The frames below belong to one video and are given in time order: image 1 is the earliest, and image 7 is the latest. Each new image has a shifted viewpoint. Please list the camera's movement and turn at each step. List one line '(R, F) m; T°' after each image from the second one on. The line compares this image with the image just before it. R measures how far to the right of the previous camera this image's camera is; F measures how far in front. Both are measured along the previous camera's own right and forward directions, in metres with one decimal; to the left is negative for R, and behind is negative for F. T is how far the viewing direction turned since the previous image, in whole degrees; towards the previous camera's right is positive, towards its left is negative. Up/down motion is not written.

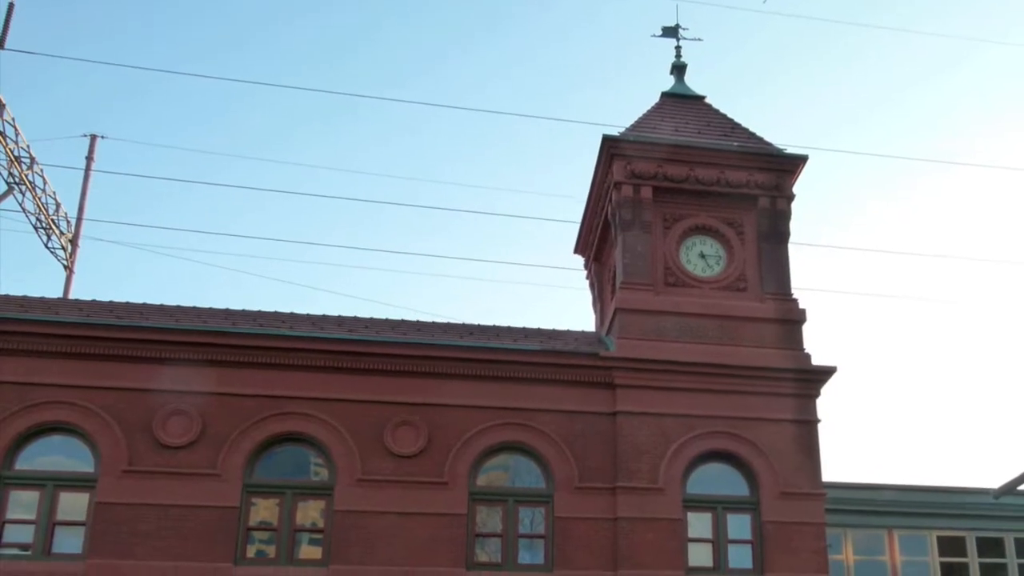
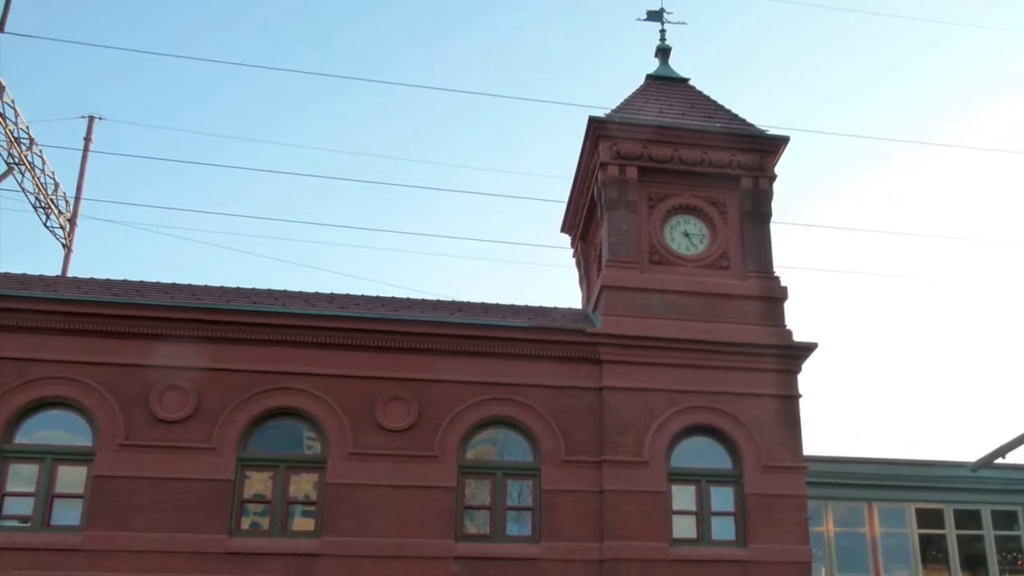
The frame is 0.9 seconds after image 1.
(0.0, -0.3) m; +1°
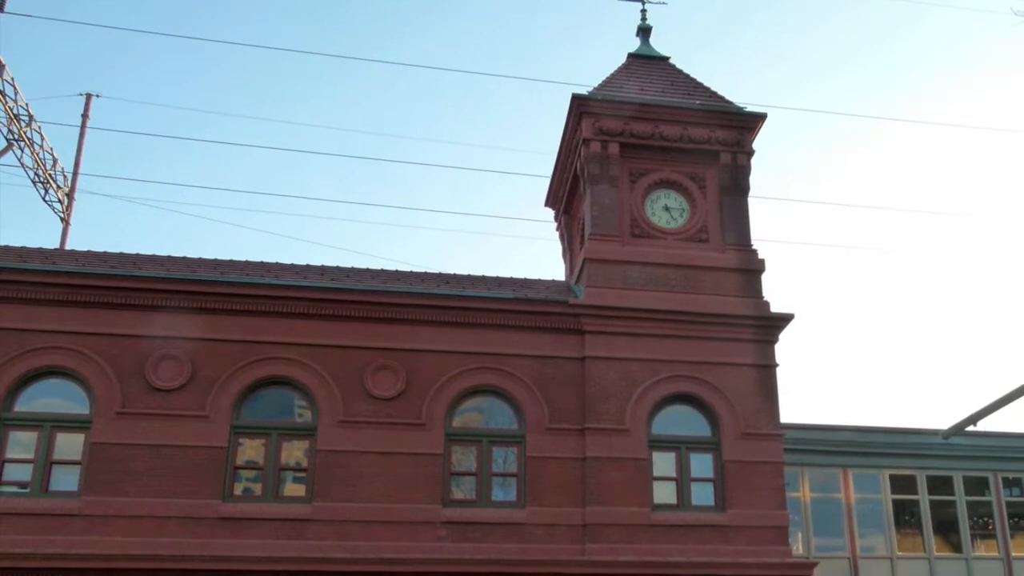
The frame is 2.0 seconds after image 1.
(0.0, -0.4) m; +1°
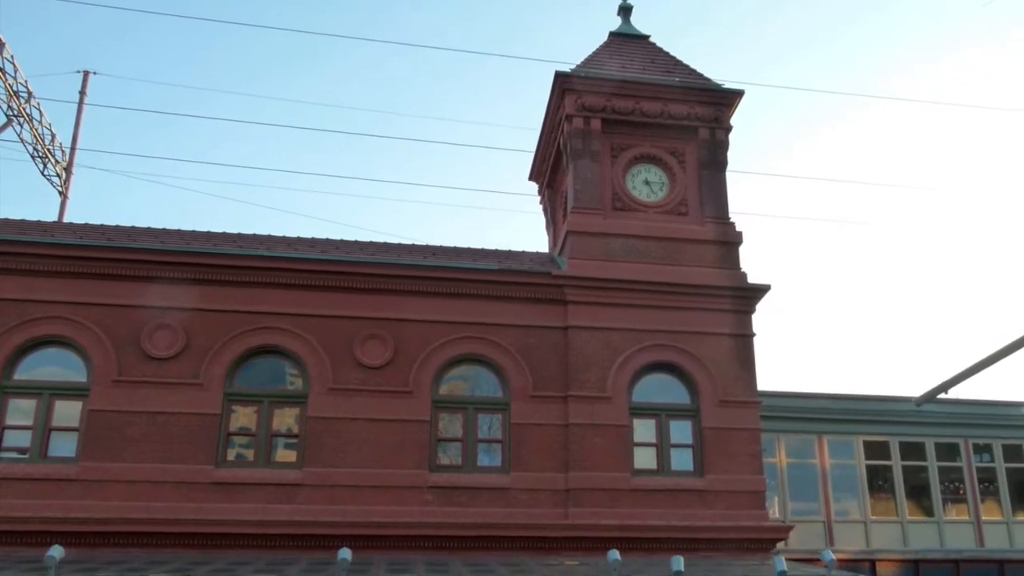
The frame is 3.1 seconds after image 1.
(0.0, -0.5) m; +1°
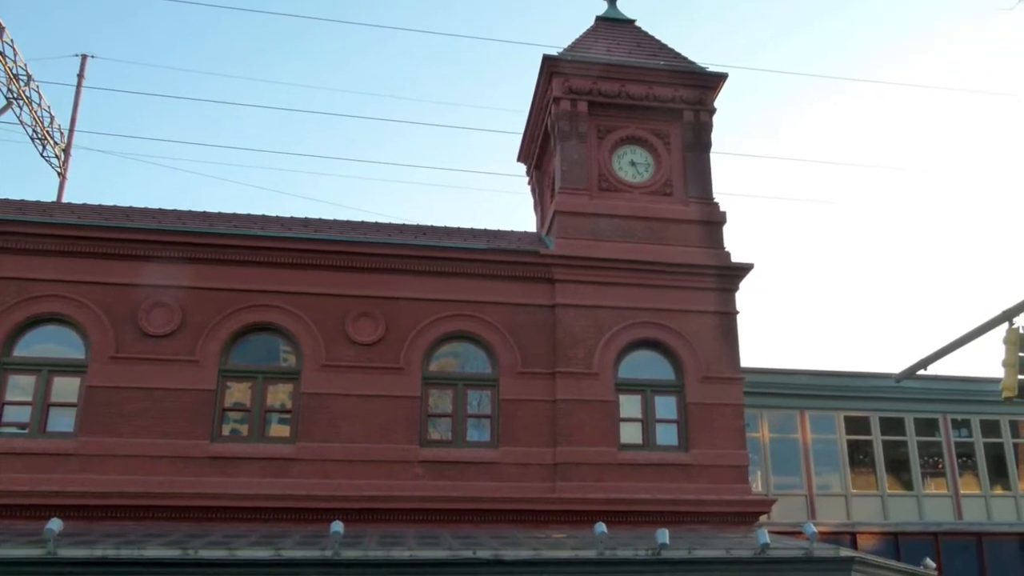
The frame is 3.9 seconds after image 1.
(0.0, -0.4) m; +1°
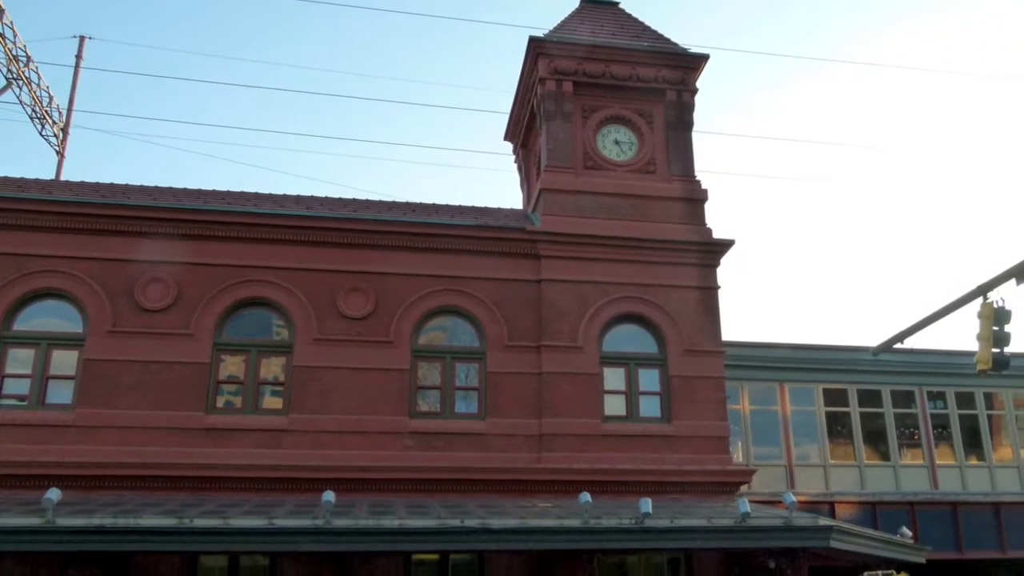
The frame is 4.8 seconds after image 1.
(0.0, -0.5) m; +1°
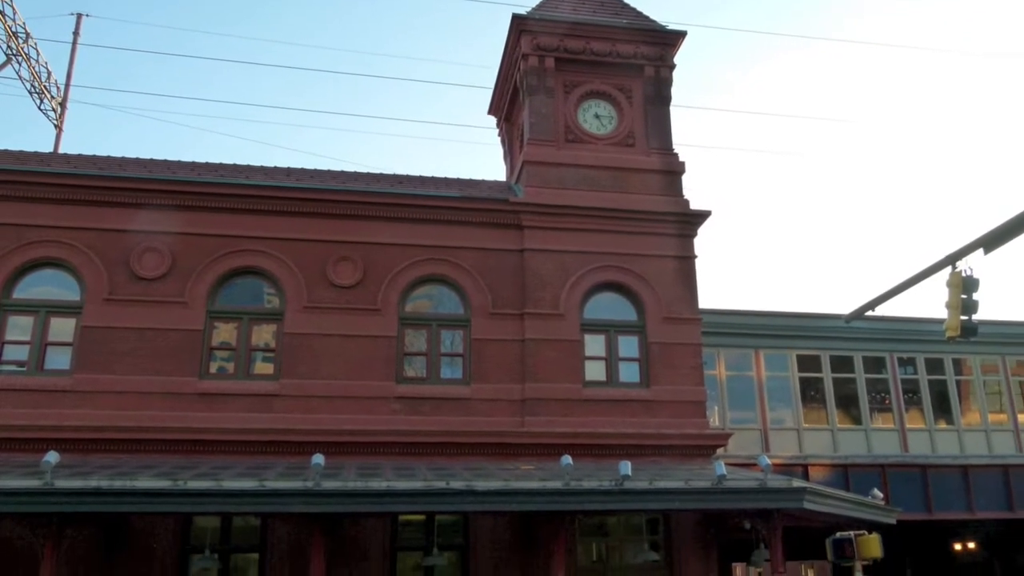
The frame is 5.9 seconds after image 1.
(0.0, -0.6) m; +1°
